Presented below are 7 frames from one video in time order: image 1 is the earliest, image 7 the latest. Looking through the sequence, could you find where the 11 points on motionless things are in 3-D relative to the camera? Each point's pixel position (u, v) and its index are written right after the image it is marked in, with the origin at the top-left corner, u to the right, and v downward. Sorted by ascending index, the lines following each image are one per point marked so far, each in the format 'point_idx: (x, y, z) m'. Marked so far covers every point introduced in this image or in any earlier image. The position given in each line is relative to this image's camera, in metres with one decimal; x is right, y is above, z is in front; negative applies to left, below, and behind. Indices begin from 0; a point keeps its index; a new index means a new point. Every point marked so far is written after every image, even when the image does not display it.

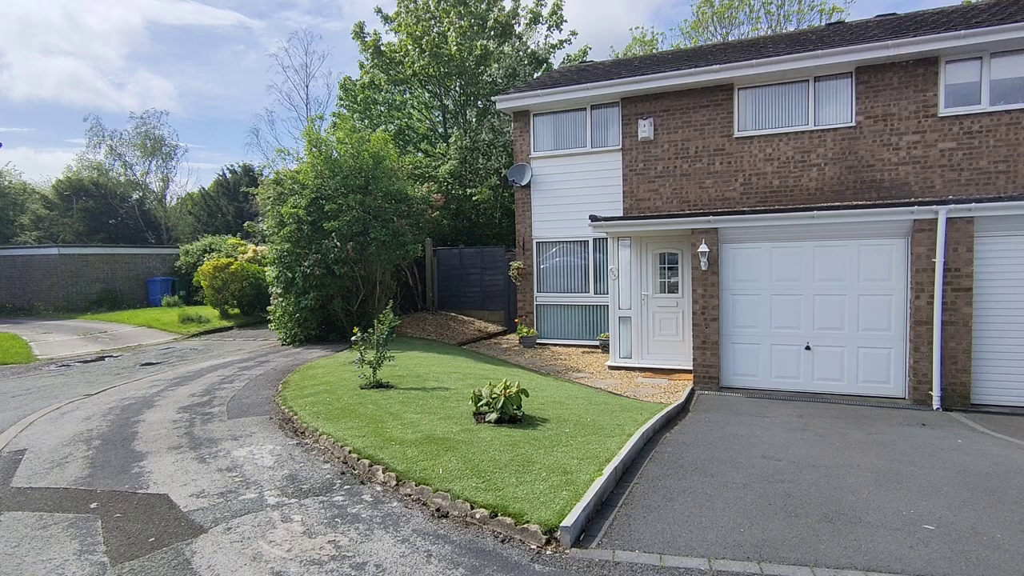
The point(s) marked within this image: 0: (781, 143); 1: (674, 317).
0: (+5.8, +3.1, +12.6) m
1: (+3.1, -0.6, +11.2) m
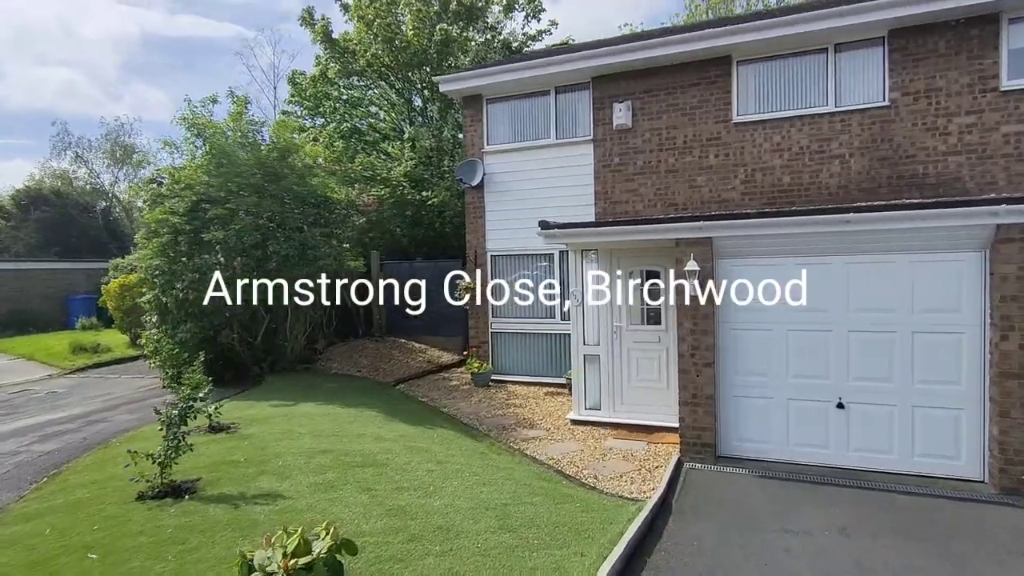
0: (+4.8, +2.7, +9.9) m
1: (+2.1, -1.0, +8.4) m
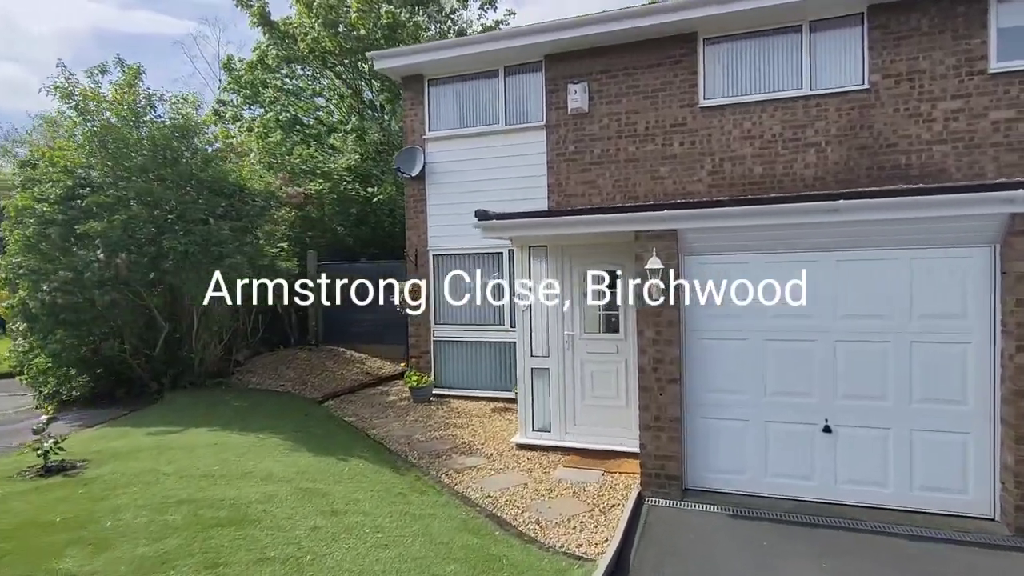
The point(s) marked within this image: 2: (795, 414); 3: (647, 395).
0: (+3.9, +2.6, +8.9) m
1: (+1.2, -1.1, +7.2) m
2: (+2.9, -1.3, +5.9) m
3: (+1.4, -1.1, +6.2) m
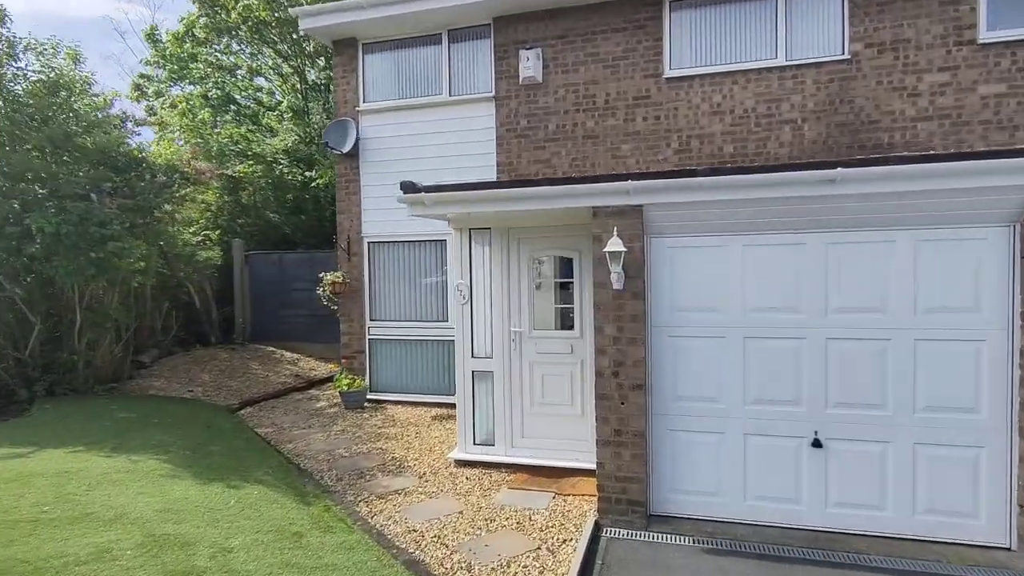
0: (+3.1, +2.8, +8.0) m
1: (+0.6, -0.9, +6.2) m
2: (+2.3, -1.2, +5.0) m
3: (+0.8, -1.0, +5.1) m
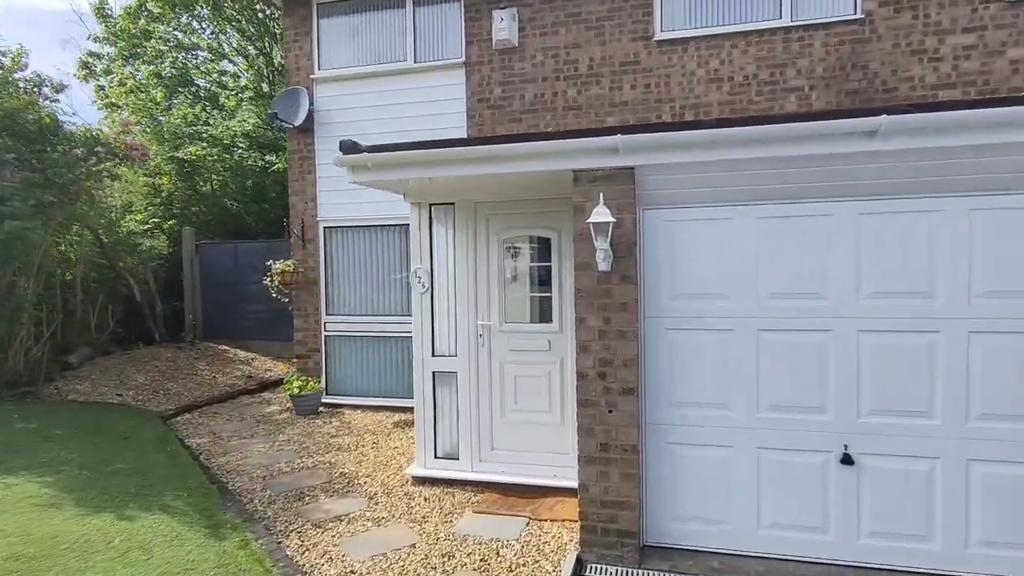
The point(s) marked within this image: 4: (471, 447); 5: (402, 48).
0: (+2.7, +2.9, +7.1) m
1: (+0.3, -0.8, +5.2) m
2: (+2.0, -1.0, +4.1) m
3: (+0.6, -0.9, +4.2) m
4: (-0.4, -1.5, +5.4) m
5: (-1.6, +3.4, +8.3) m
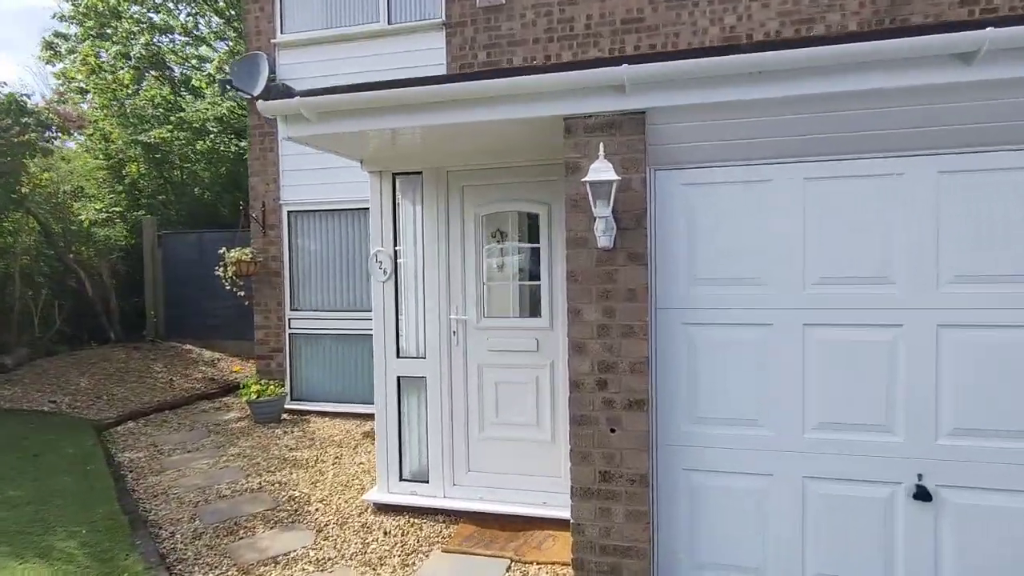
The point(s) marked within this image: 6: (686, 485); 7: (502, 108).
0: (+2.6, +3.0, +6.2) m
1: (+0.1, -0.7, +4.3) m
2: (+1.9, -1.0, +3.1) m
3: (+0.4, -0.8, +3.2) m
4: (-0.5, -1.4, +4.5) m
5: (-1.7, +3.5, +7.3) m
6: (+1.0, -1.1, +3.3) m
7: (-0.1, +1.0, +3.2) m
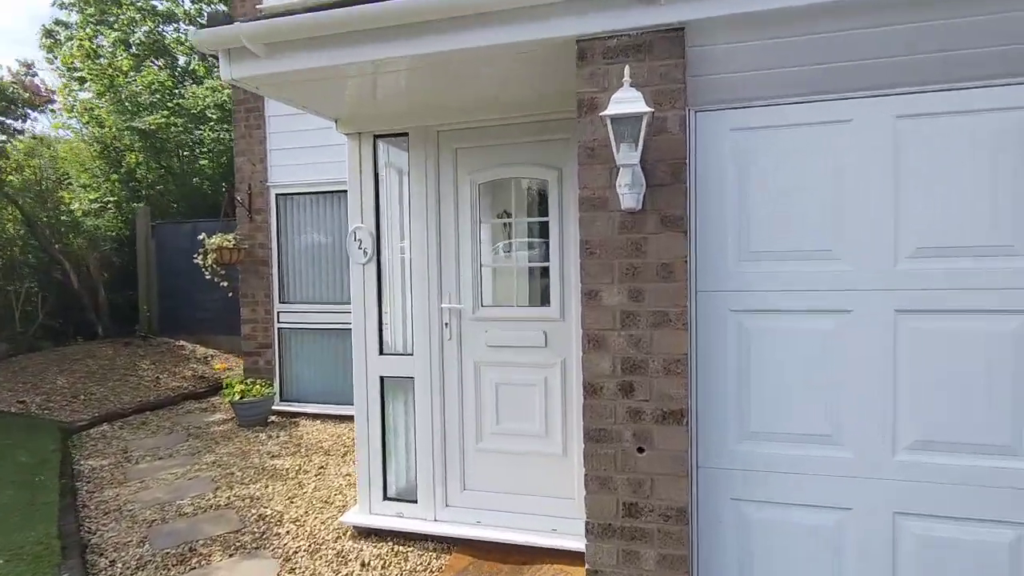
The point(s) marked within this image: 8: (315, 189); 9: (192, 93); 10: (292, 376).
0: (+2.6, +3.1, +5.4) m
1: (+0.1, -0.6, +3.6) m
2: (+1.9, -0.8, +2.3) m
3: (+0.4, -0.7, +2.5) m
4: (-0.5, -1.3, +3.8) m
5: (-1.6, +3.6, +6.6) m
6: (+1.0, -1.0, +2.6) m
7: (-0.1, +1.1, +2.5) m
8: (-2.3, +1.2, +6.8) m
9: (-7.3, +4.4, +13.5) m
10: (-2.7, -1.1, +7.1) m
